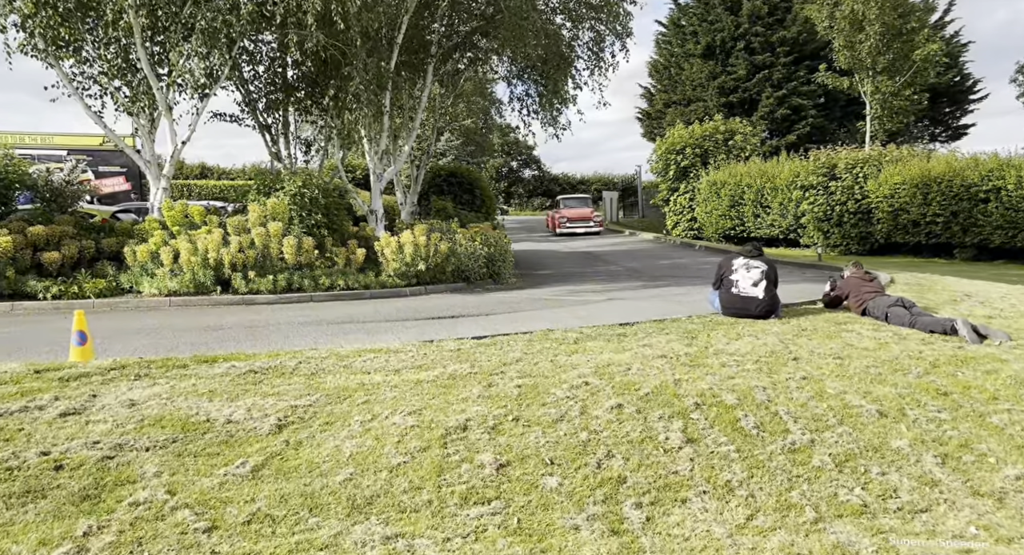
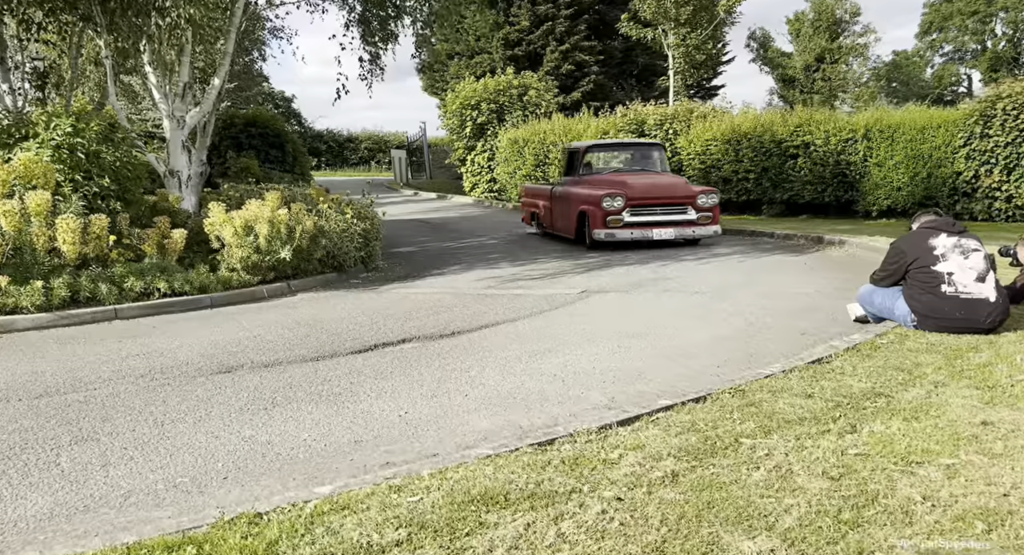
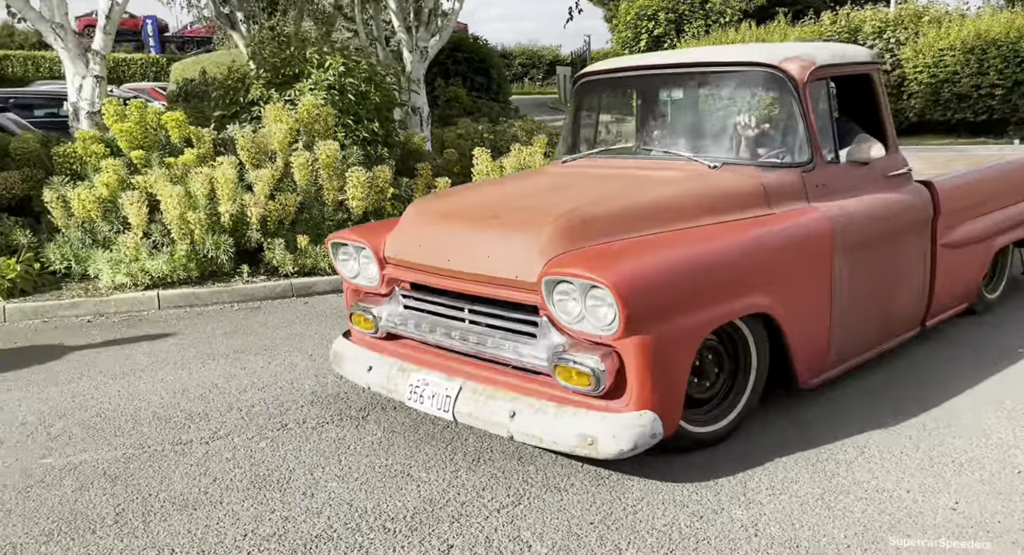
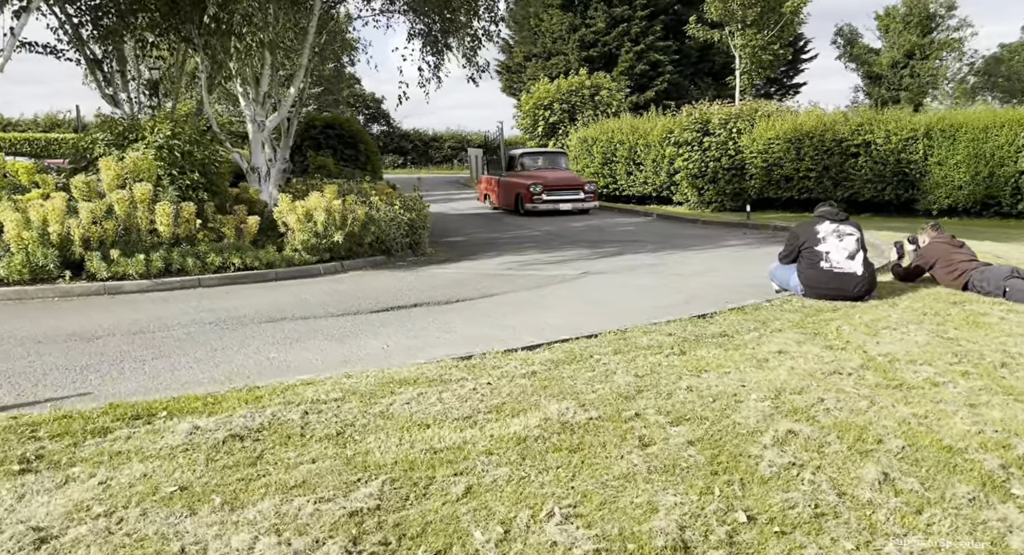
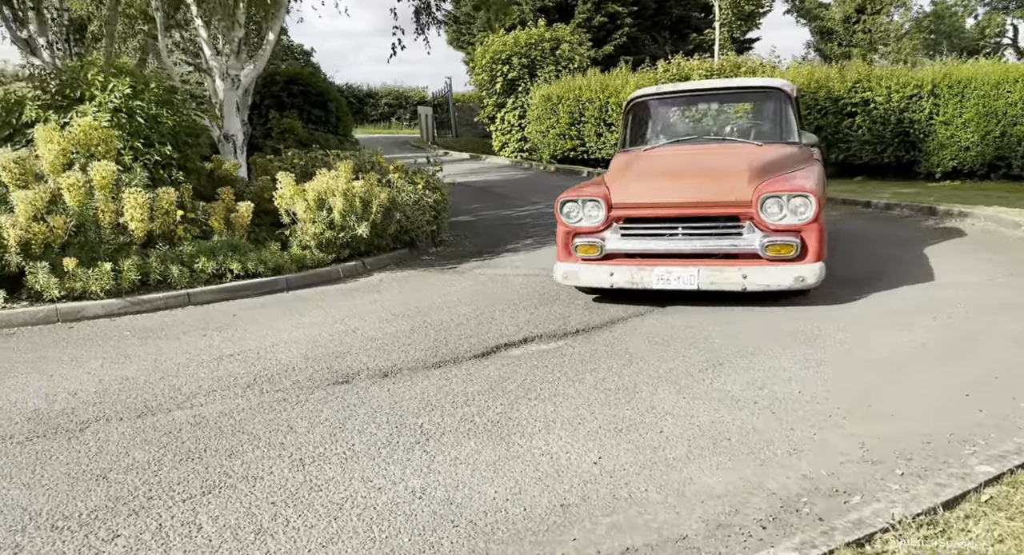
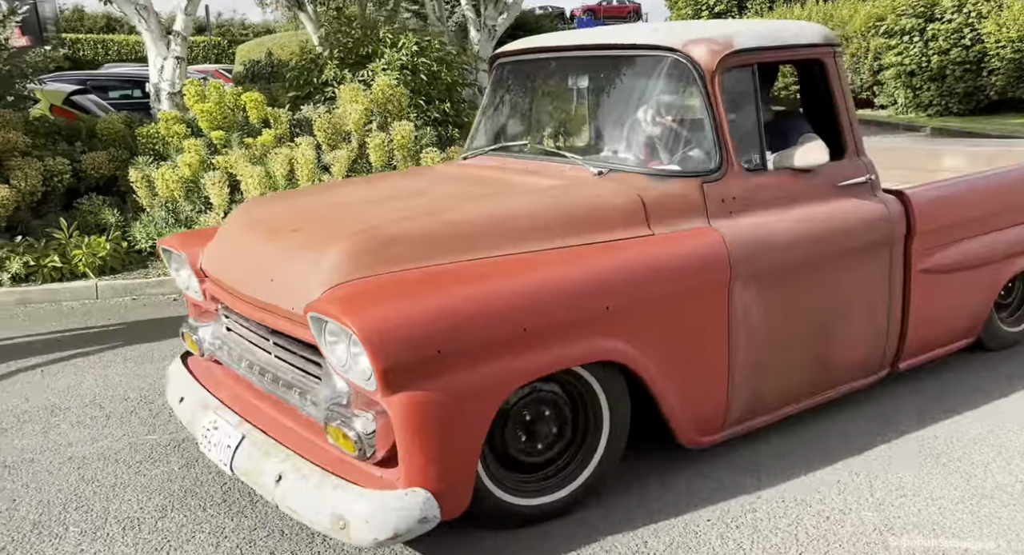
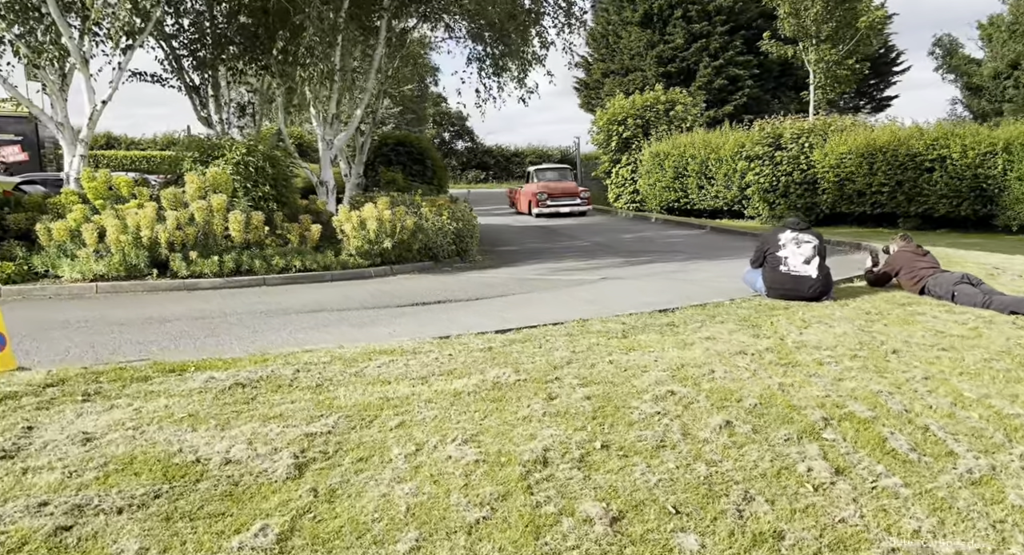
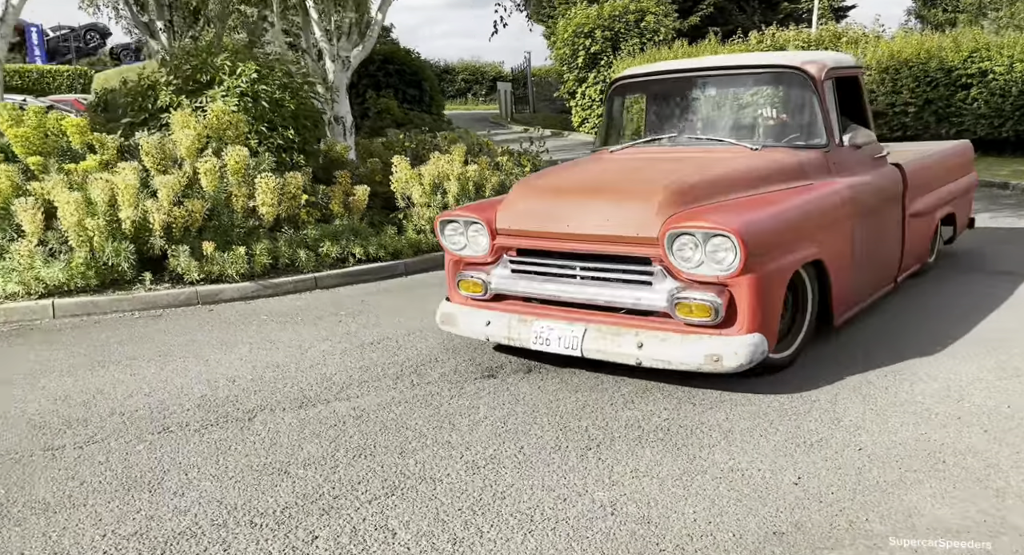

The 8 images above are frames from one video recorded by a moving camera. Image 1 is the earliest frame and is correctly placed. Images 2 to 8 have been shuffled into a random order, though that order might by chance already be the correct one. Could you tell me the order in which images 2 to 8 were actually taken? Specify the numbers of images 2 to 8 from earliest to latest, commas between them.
7, 4, 2, 5, 8, 3, 6
